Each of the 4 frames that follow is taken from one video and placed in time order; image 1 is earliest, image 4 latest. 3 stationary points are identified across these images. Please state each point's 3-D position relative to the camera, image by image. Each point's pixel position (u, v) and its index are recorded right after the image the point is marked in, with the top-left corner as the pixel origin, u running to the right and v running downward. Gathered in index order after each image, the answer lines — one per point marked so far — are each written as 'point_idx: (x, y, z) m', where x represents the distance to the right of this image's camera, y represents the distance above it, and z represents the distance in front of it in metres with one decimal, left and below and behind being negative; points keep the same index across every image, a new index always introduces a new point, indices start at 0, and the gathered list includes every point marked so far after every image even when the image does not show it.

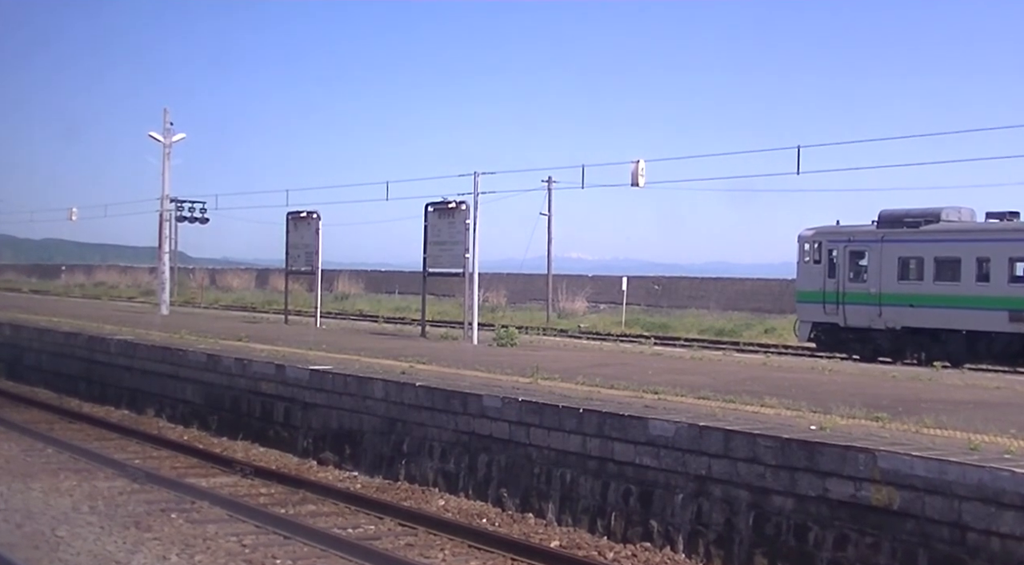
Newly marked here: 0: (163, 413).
0: (-6.1, -2.3, +17.3) m
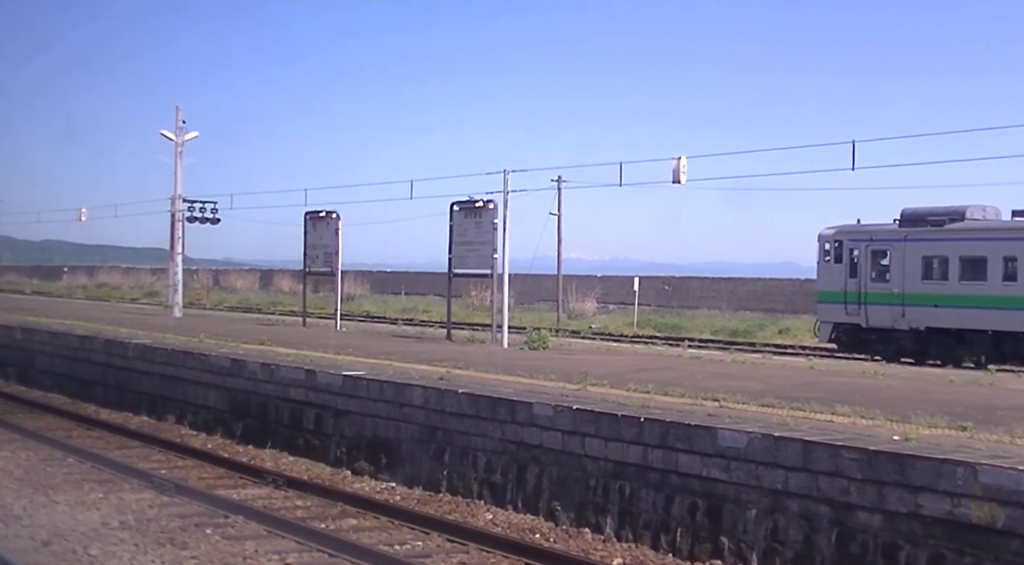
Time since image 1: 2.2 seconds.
0: (-5.6, -2.3, +16.7) m
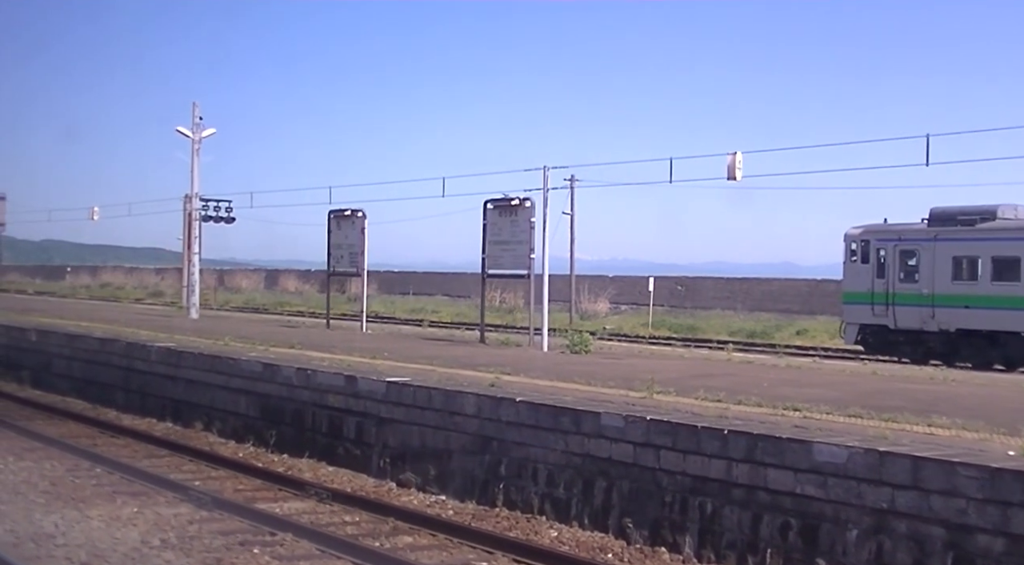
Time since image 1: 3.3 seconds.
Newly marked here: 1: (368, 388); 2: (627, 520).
0: (-4.9, -2.3, +16.0) m
1: (-1.9, -1.4, +13.1) m
2: (+1.2, -2.4, +10.0) m
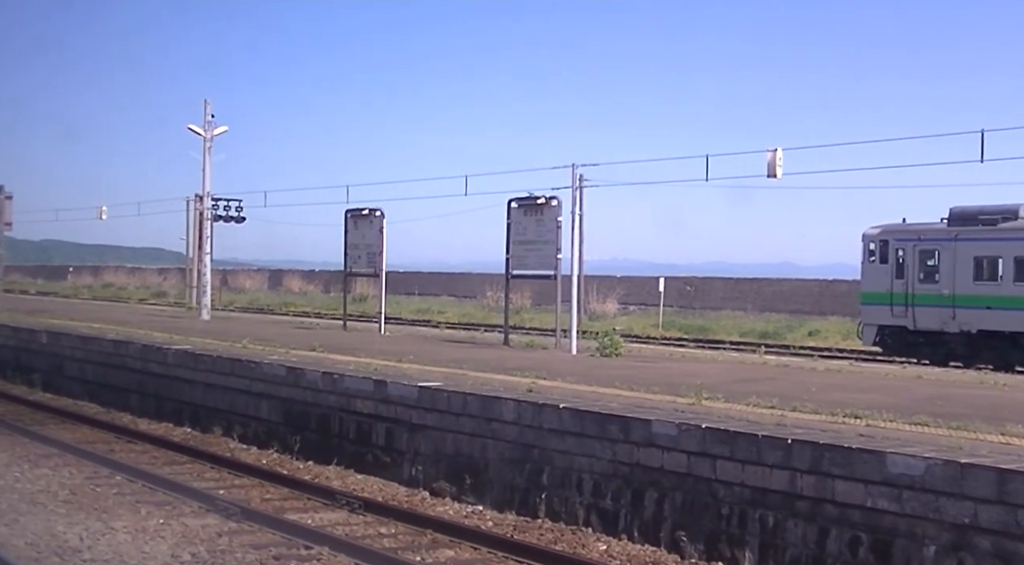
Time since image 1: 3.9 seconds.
0: (-4.4, -2.4, +15.5) m
1: (-1.5, -1.4, +12.6) m
2: (+1.6, -2.4, +9.5) m
